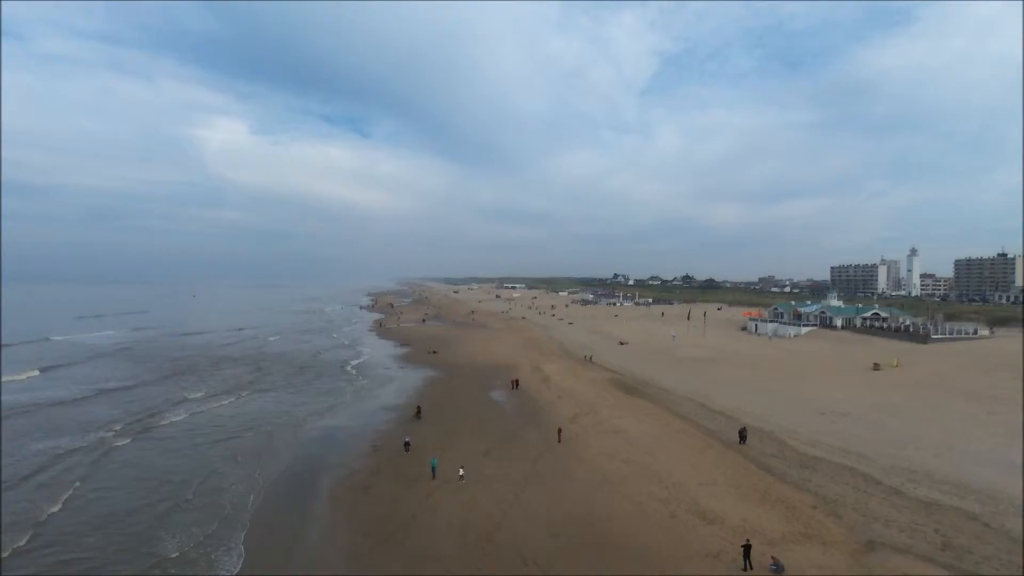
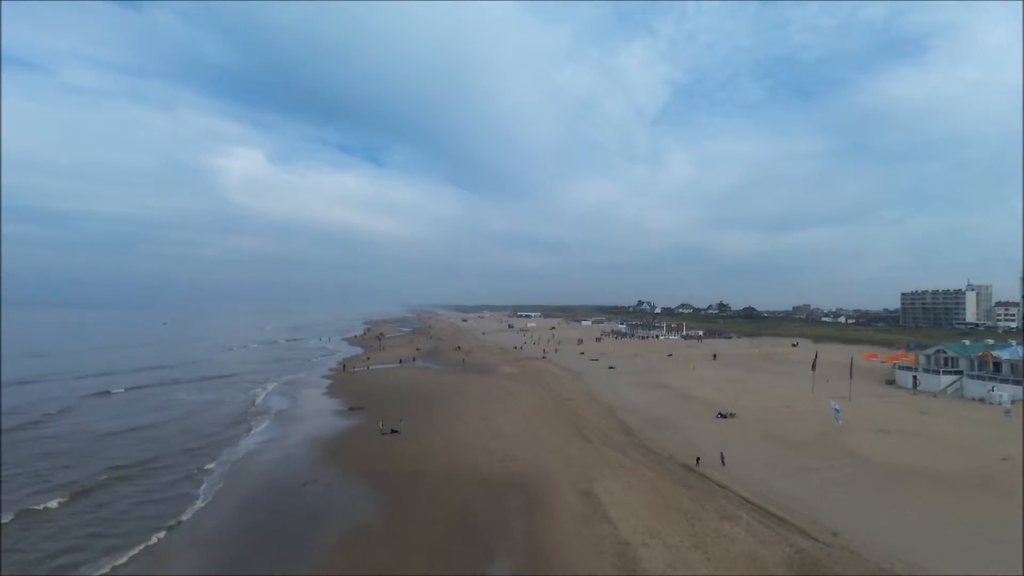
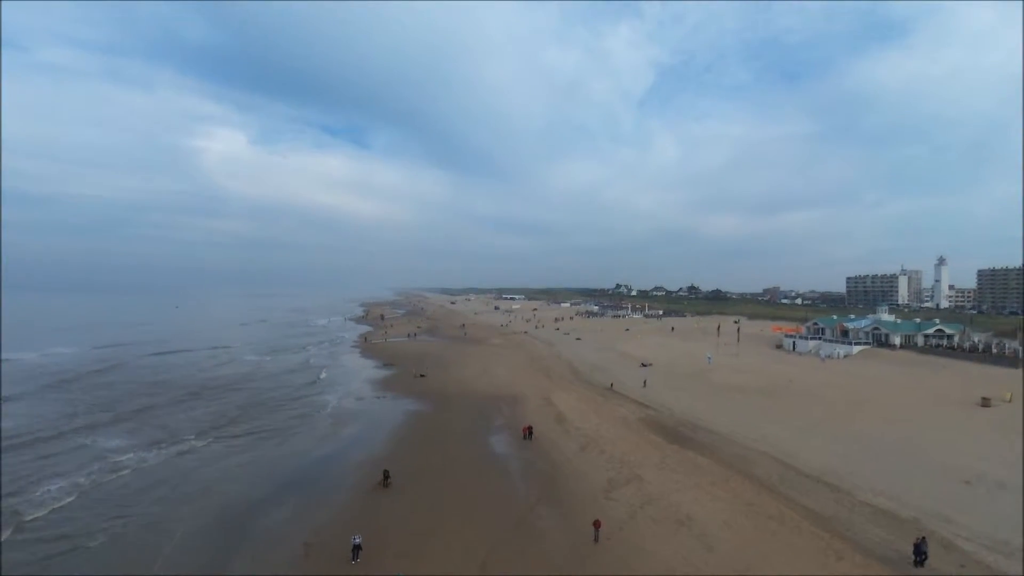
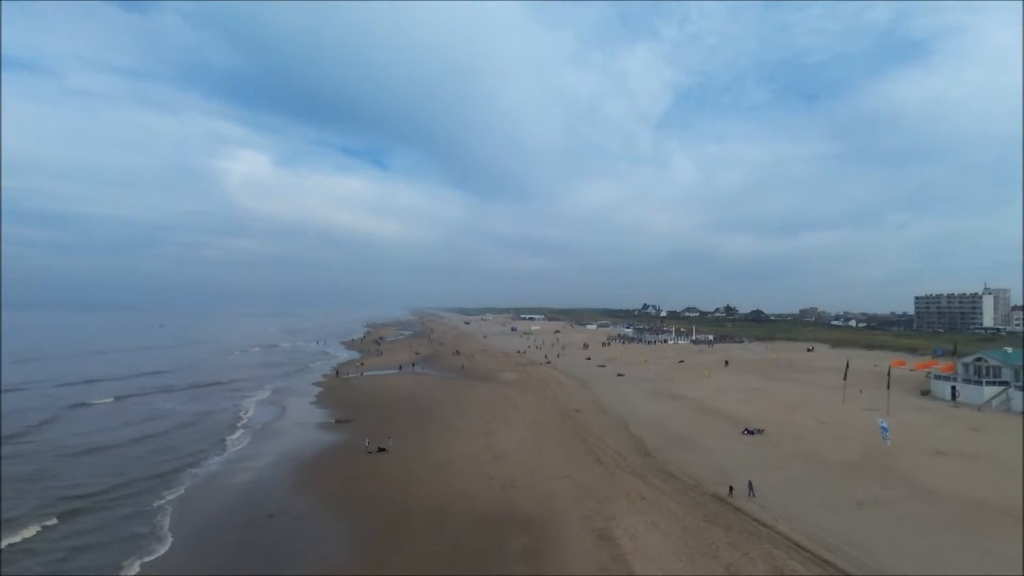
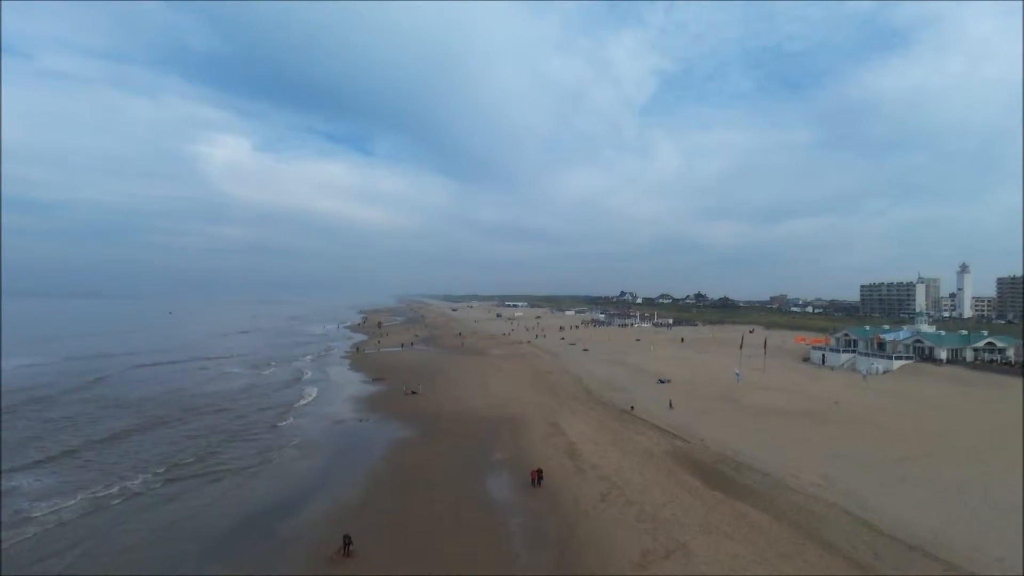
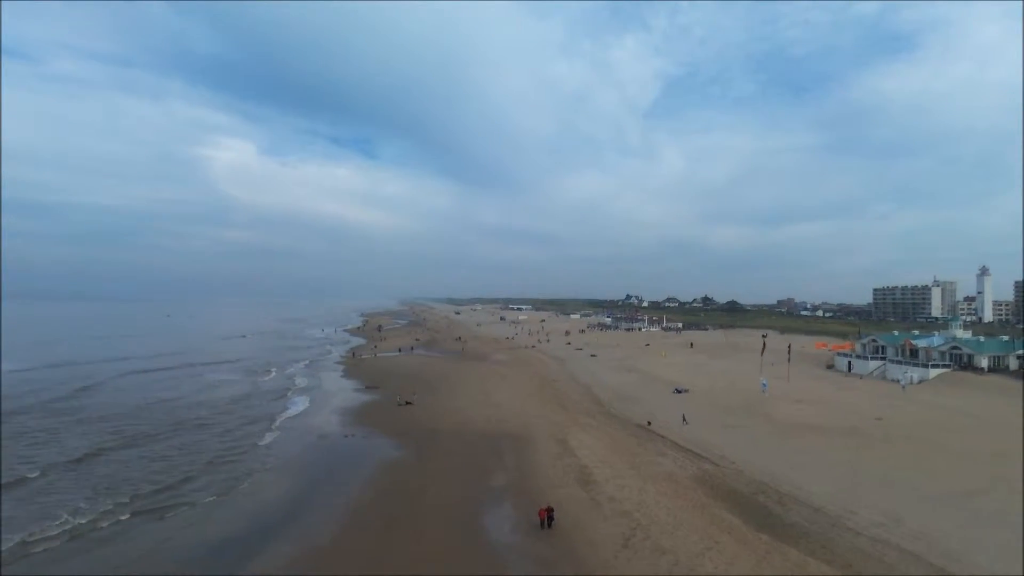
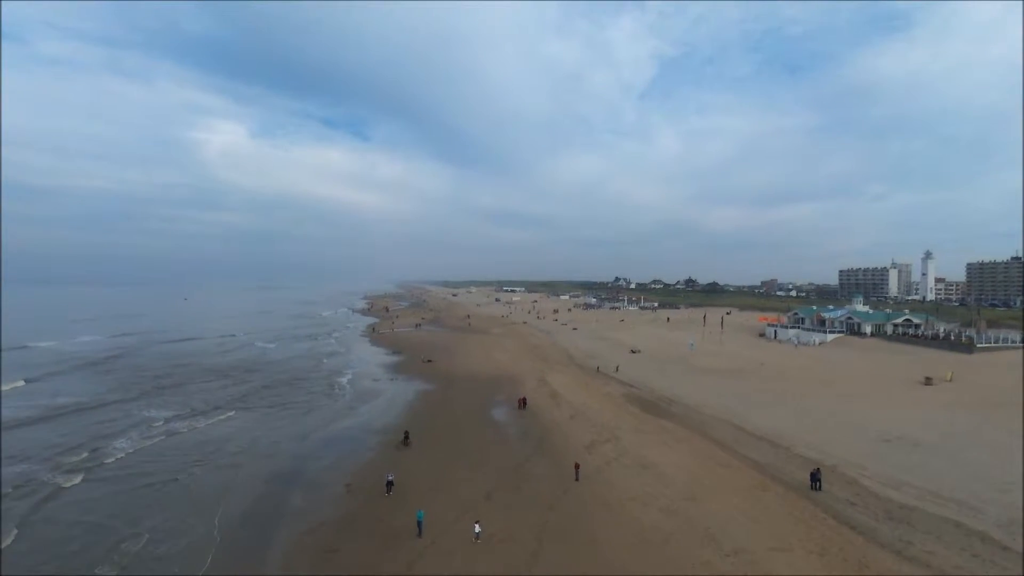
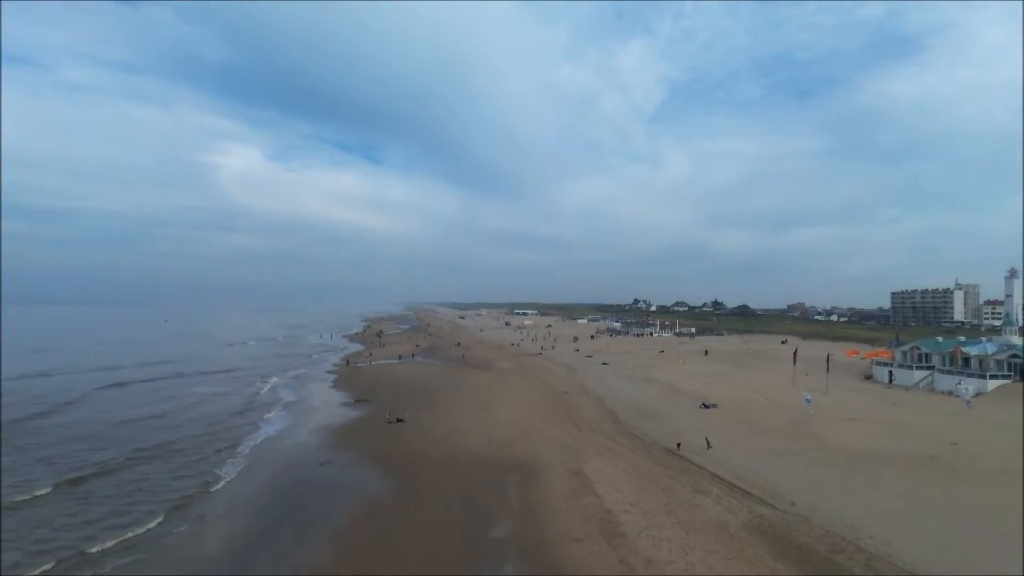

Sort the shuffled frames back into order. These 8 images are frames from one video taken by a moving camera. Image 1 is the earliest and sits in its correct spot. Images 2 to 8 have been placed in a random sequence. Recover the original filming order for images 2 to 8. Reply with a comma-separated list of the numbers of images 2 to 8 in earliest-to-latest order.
7, 3, 5, 6, 8, 2, 4
